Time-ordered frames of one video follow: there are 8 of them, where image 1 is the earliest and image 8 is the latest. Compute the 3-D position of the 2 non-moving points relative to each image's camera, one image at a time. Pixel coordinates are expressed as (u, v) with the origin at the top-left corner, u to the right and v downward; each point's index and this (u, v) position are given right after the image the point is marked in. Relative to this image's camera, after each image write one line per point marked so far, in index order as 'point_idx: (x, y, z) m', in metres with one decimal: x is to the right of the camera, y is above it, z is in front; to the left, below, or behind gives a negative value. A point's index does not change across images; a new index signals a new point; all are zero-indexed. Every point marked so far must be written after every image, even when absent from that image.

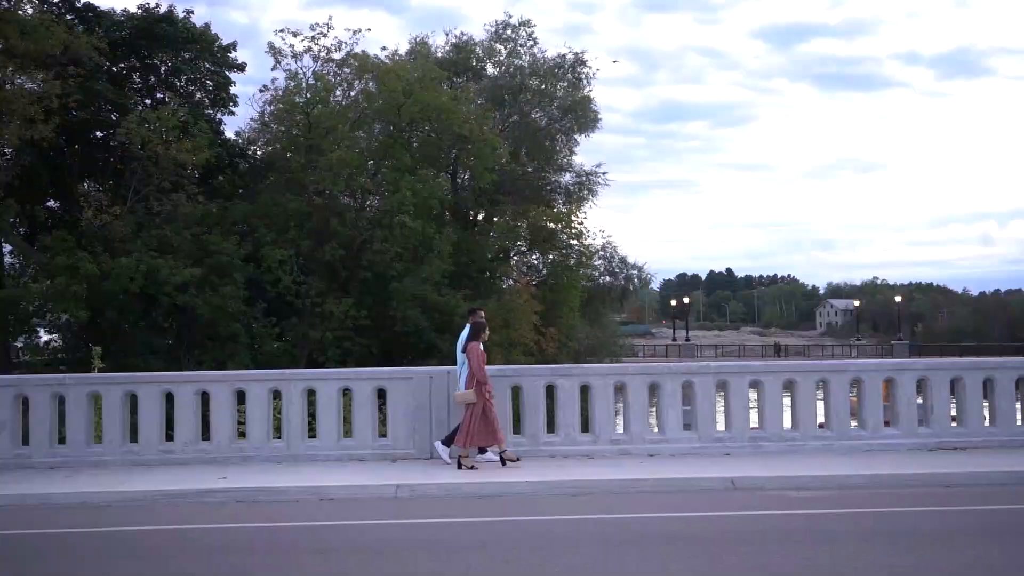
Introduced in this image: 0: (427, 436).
0: (-1.1, -1.9, +12.9) m
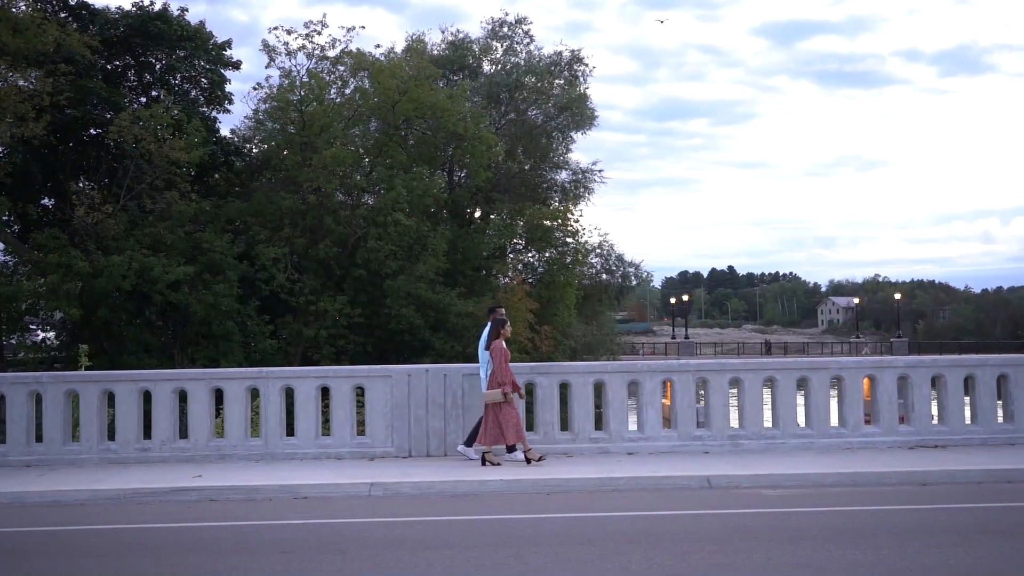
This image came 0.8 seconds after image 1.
0: (-1.3, -1.8, +12.8) m
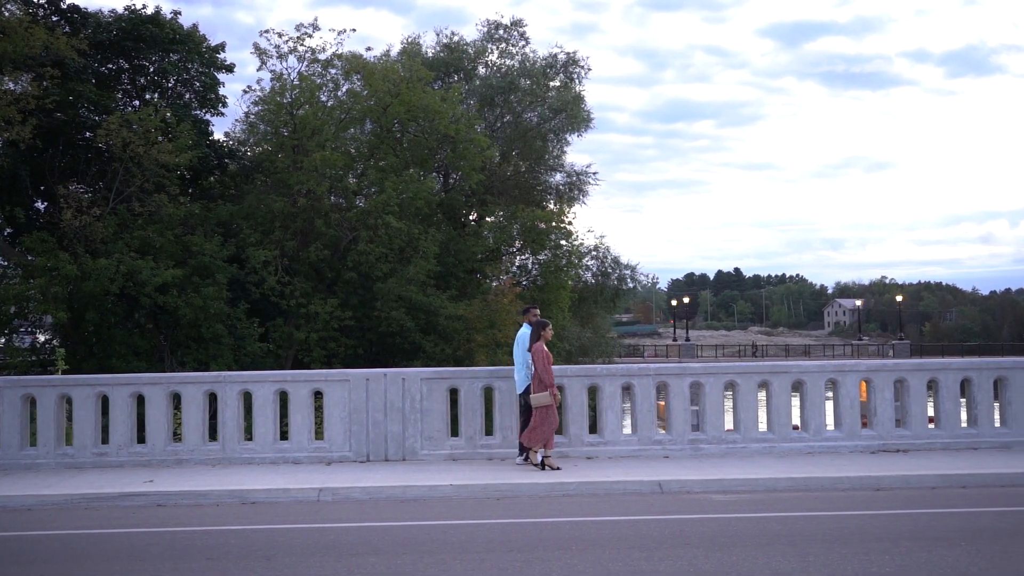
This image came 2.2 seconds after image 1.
0: (-1.9, -1.9, +12.8) m
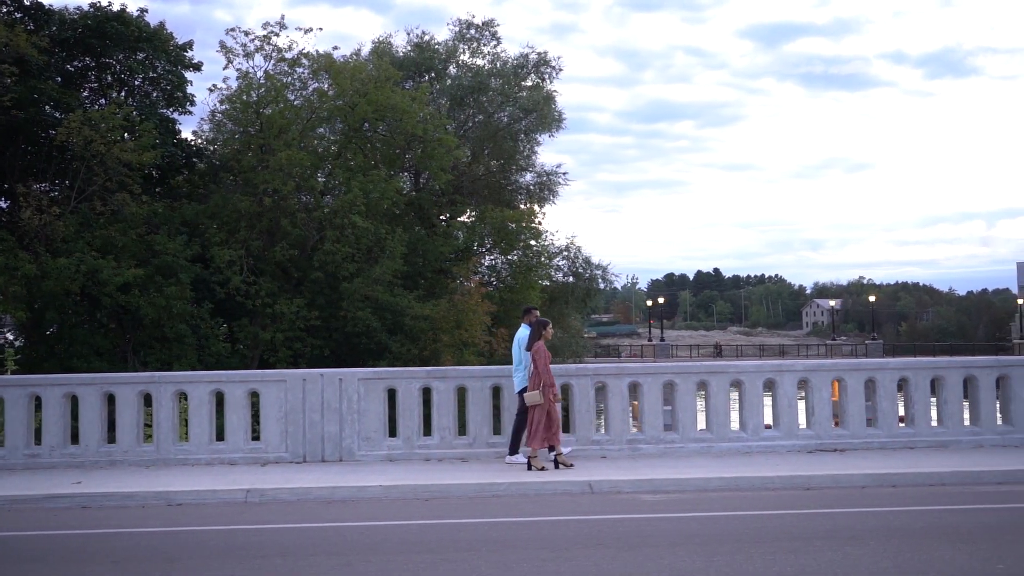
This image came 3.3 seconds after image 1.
0: (-2.6, -1.9, +12.7) m
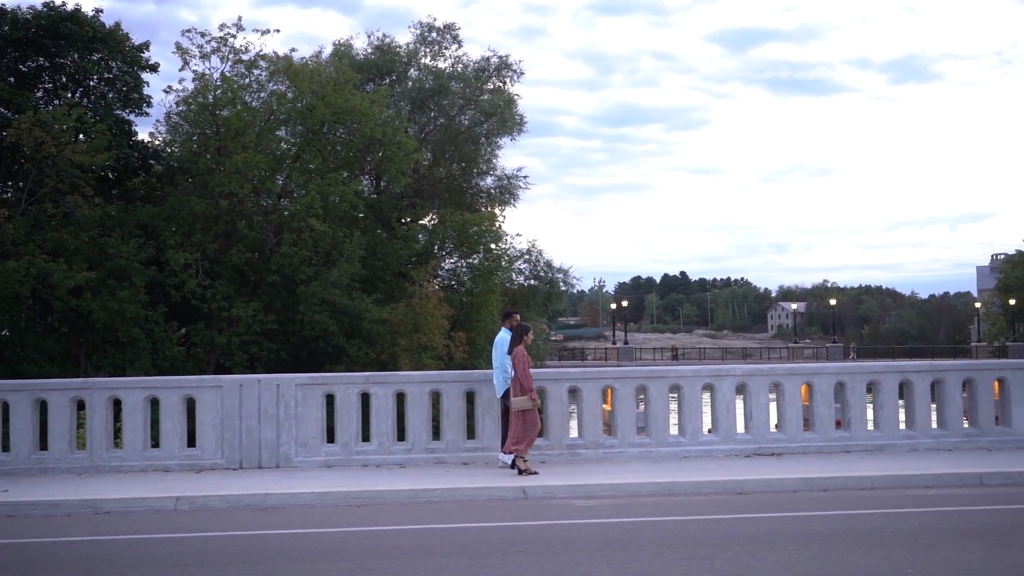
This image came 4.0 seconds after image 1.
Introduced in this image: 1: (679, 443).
0: (-3.4, -1.9, +12.6) m
1: (+2.2, -2.0, +13.2) m
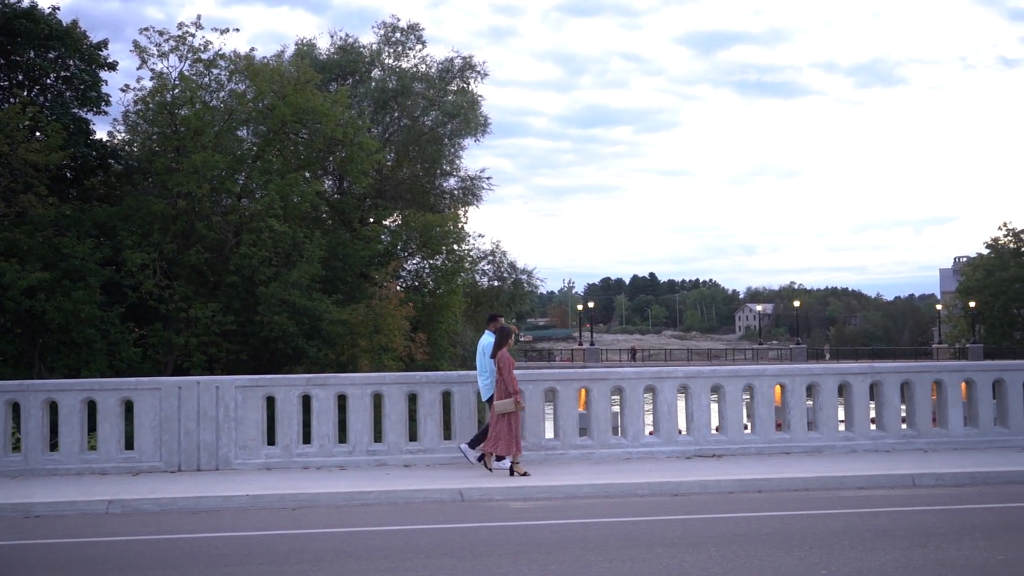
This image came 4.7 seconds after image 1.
0: (-4.1, -2.0, +12.5) m
1: (+1.4, -2.0, +13.3) m
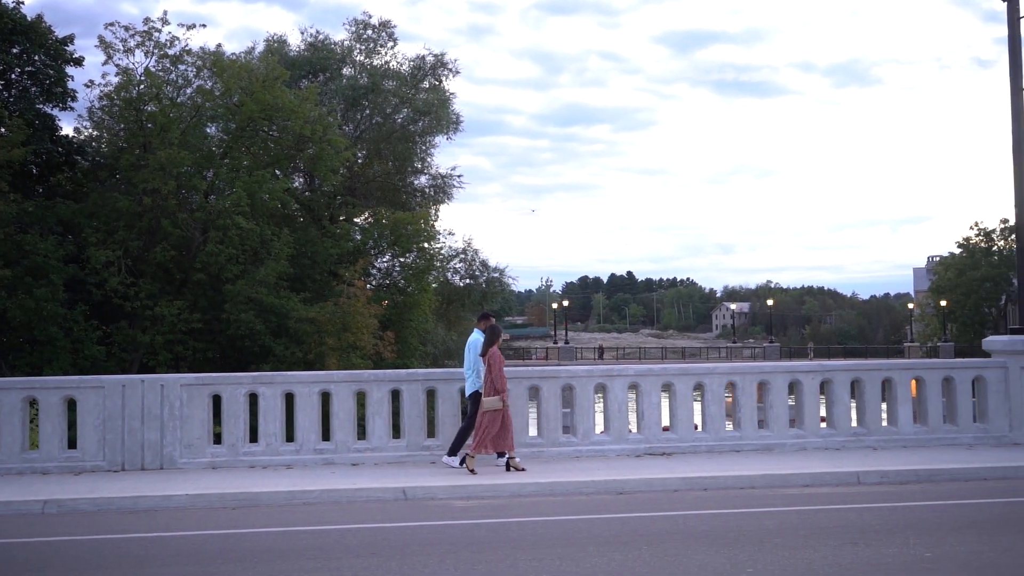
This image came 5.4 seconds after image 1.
0: (-4.8, -1.9, +12.4) m
1: (+0.8, -2.0, +13.3) m
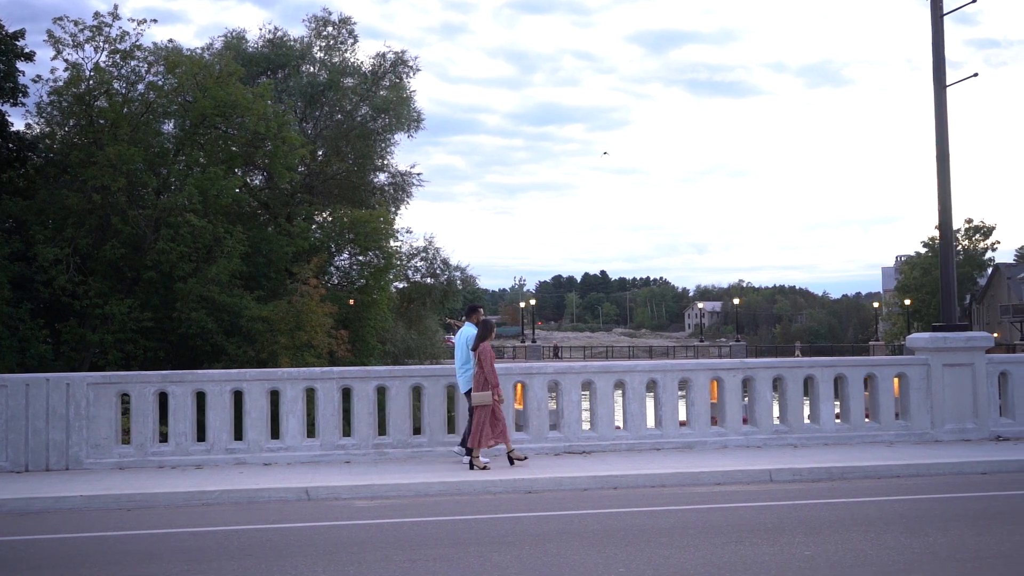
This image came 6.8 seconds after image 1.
0: (-5.8, -1.9, +12.1) m
1: (-0.3, -2.0, +13.1) m
